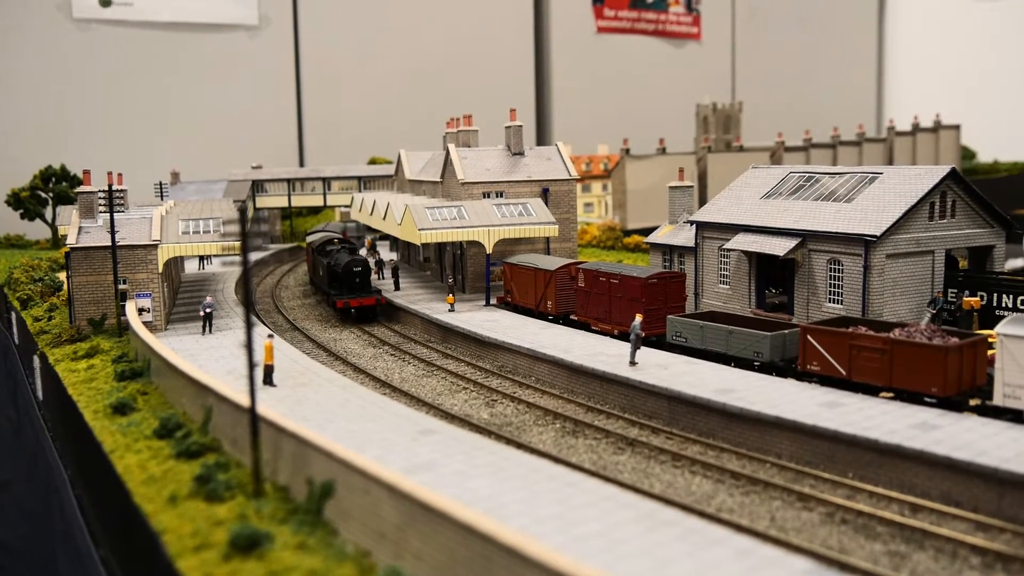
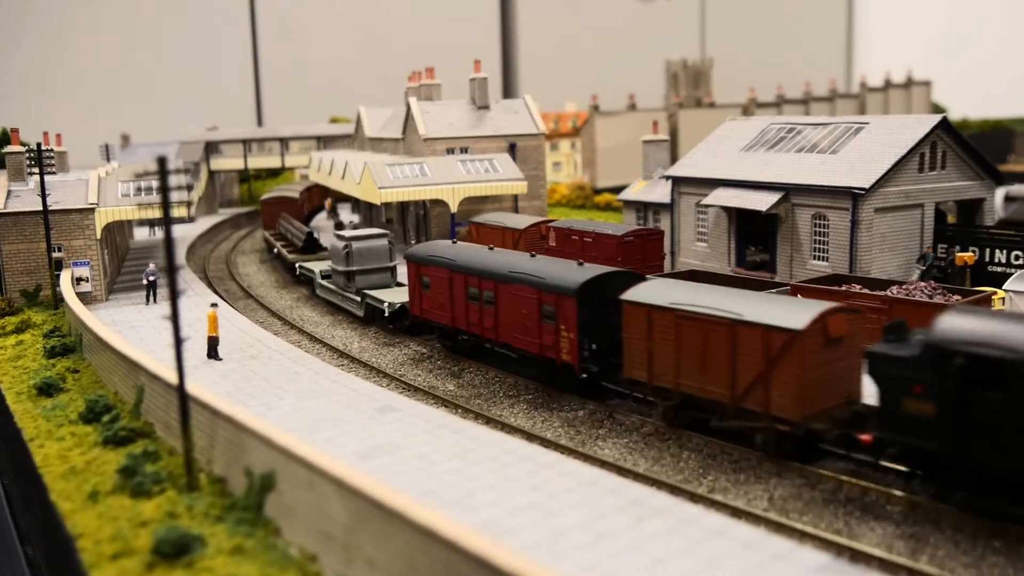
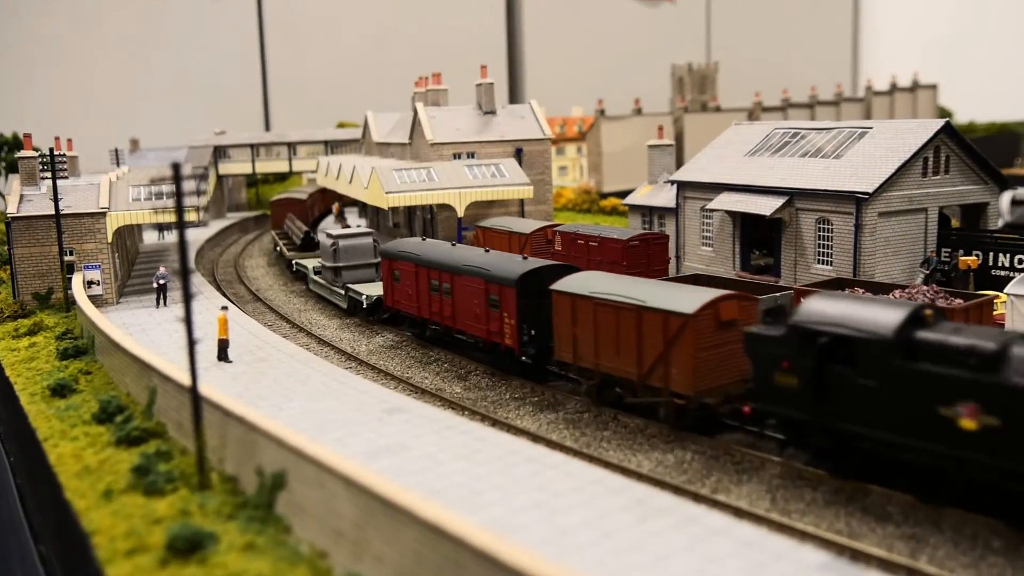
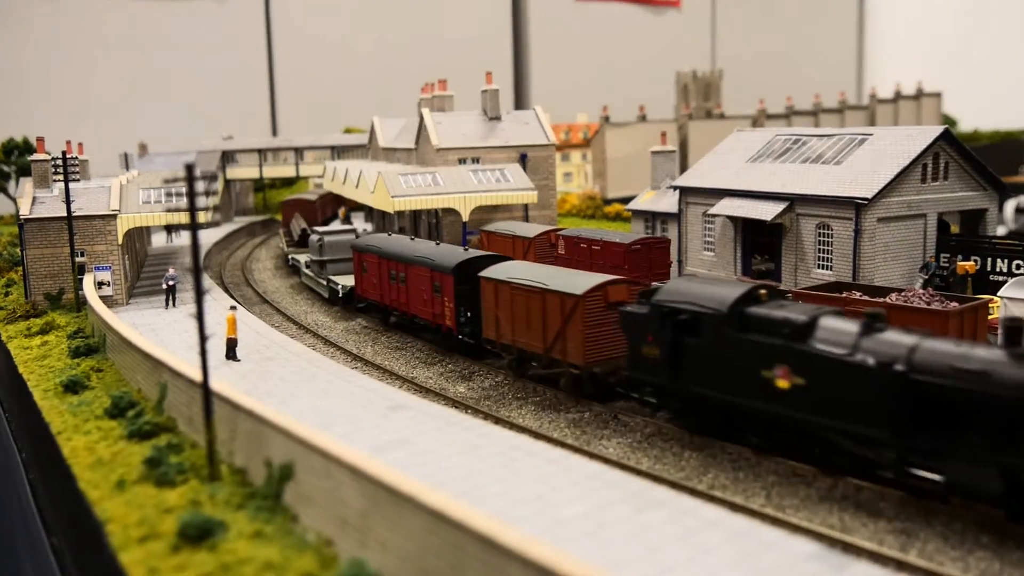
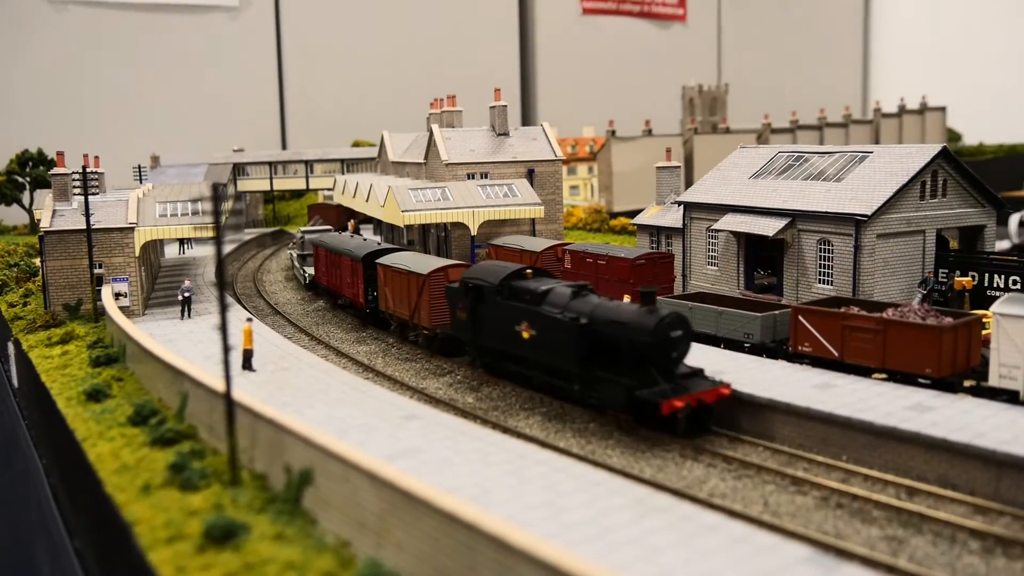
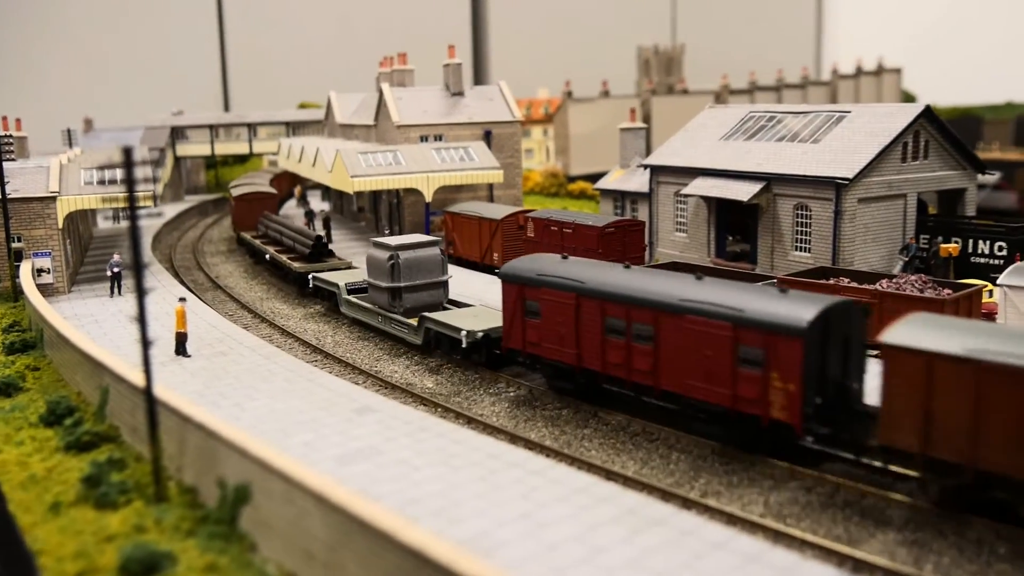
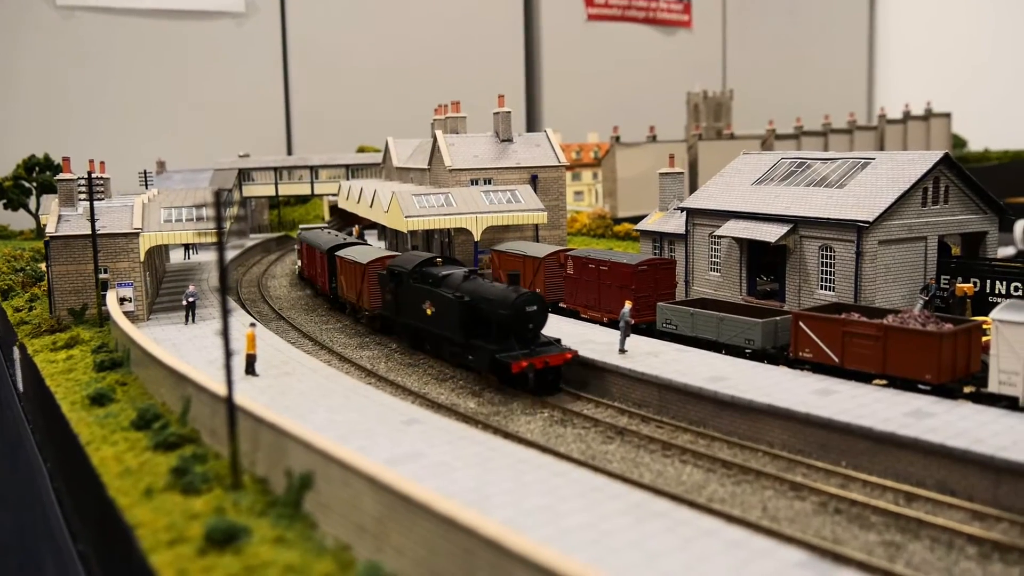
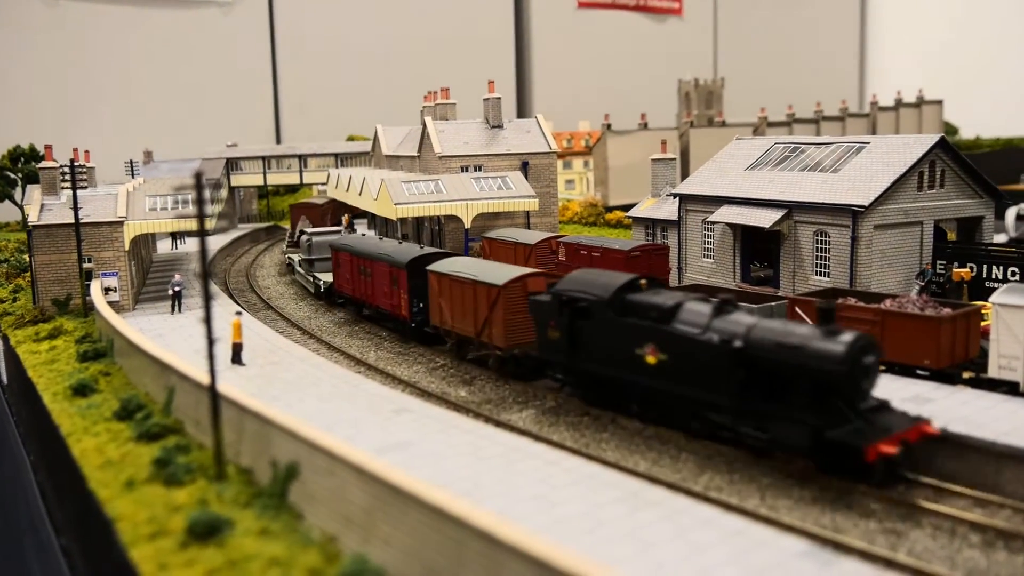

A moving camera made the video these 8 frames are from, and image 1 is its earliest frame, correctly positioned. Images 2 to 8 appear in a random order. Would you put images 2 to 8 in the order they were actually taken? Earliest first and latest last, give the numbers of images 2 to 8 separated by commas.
7, 5, 8, 4, 3, 2, 6
